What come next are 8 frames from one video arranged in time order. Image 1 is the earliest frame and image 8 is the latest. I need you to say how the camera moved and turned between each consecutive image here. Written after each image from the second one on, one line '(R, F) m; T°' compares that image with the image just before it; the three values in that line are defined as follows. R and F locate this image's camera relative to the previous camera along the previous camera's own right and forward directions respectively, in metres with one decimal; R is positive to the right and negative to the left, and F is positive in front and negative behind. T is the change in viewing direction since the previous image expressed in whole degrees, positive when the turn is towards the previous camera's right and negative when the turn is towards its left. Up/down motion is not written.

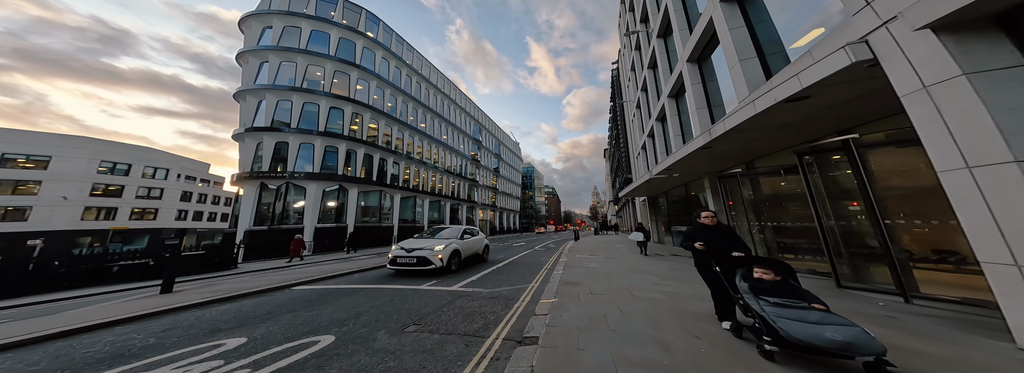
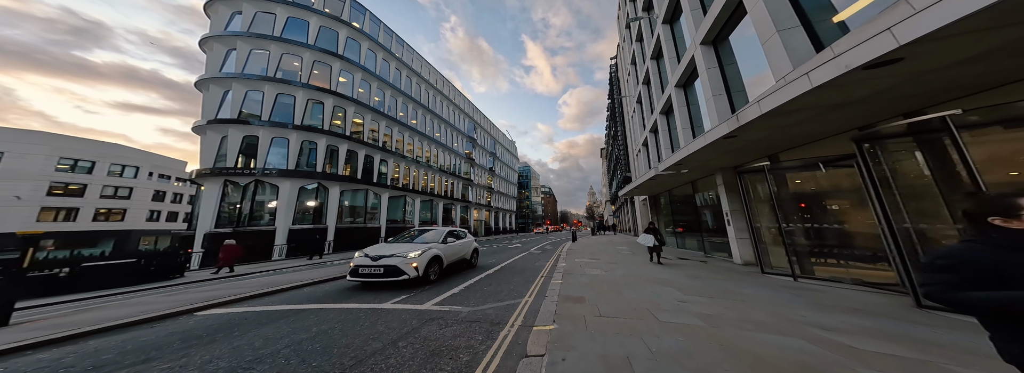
(+0.2, +1.1) m; +1°
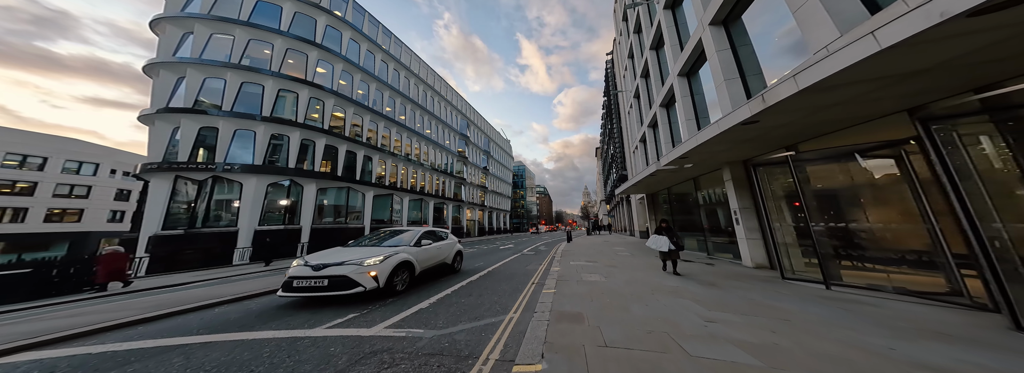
(+0.3, +1.0) m; +1°
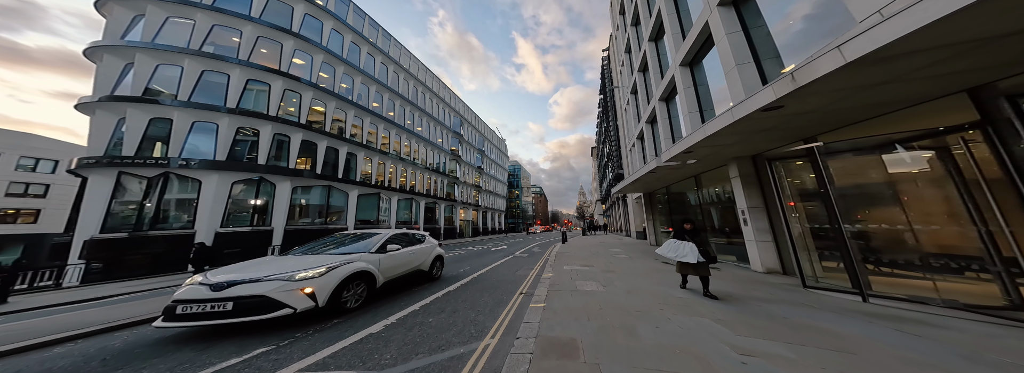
(+0.3, +0.9) m; +1°
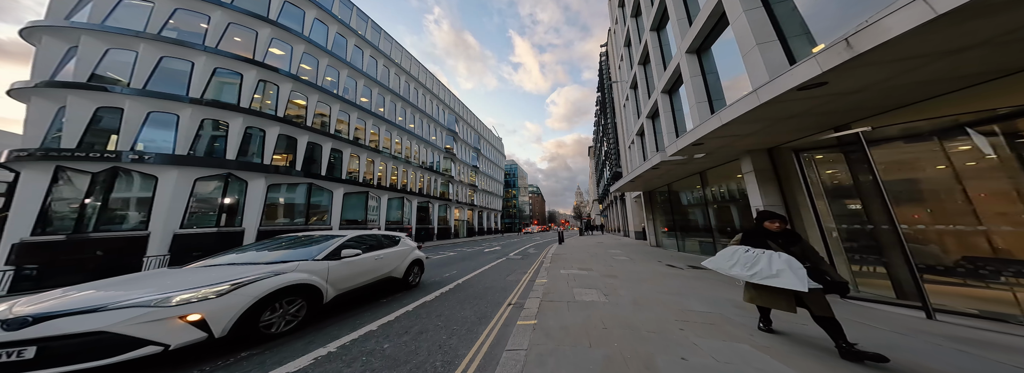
(+0.2, +0.9) m; +1°
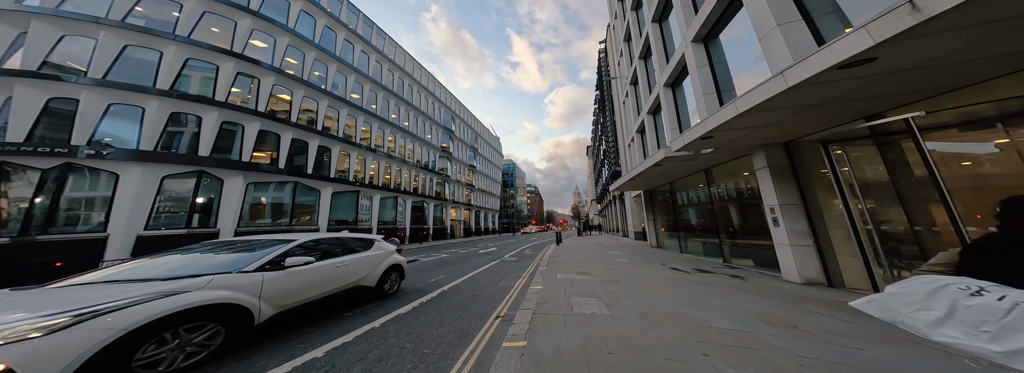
(+0.2, +0.7) m; 0°
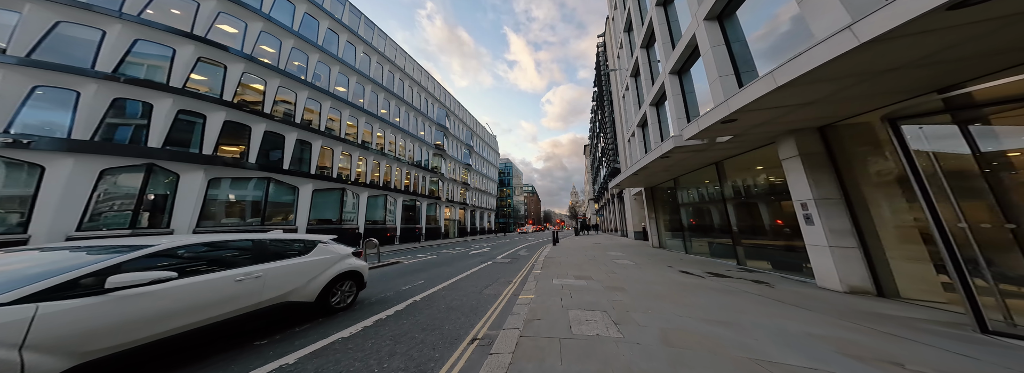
(+0.2, +1.1) m; +1°
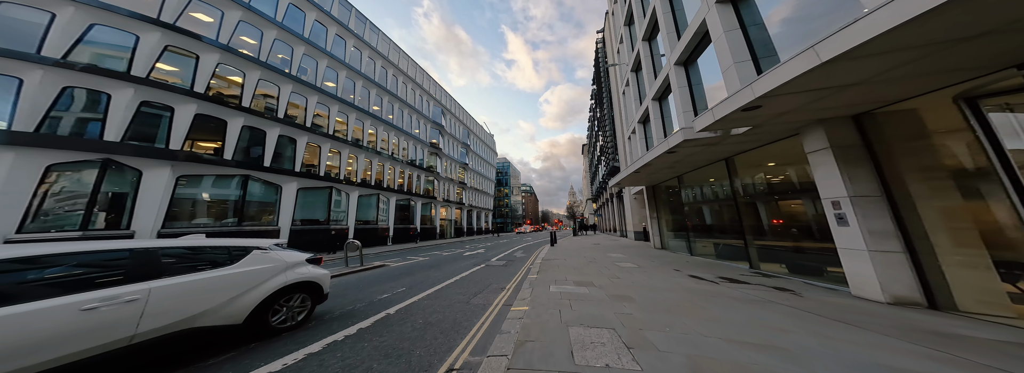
(+0.1, +0.7) m; 0°
